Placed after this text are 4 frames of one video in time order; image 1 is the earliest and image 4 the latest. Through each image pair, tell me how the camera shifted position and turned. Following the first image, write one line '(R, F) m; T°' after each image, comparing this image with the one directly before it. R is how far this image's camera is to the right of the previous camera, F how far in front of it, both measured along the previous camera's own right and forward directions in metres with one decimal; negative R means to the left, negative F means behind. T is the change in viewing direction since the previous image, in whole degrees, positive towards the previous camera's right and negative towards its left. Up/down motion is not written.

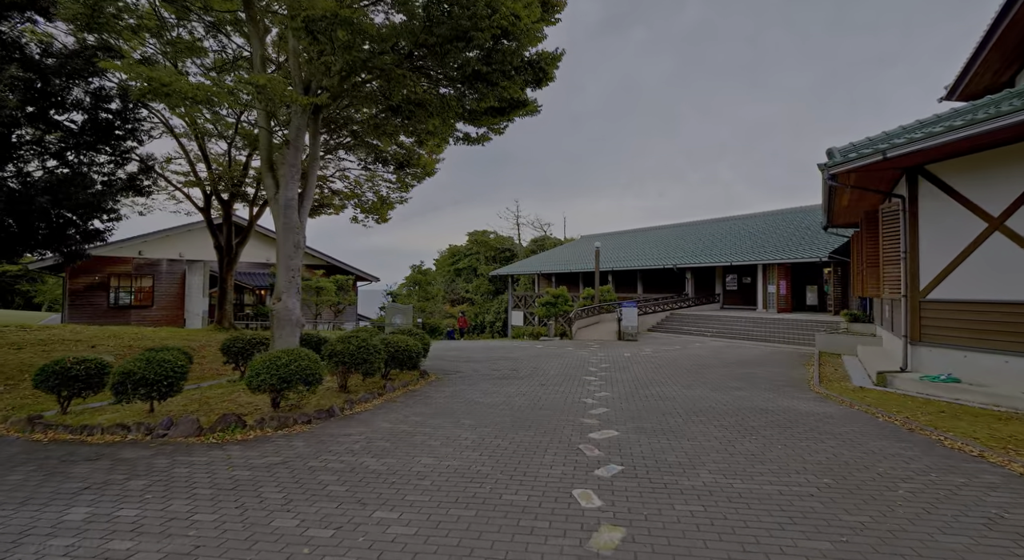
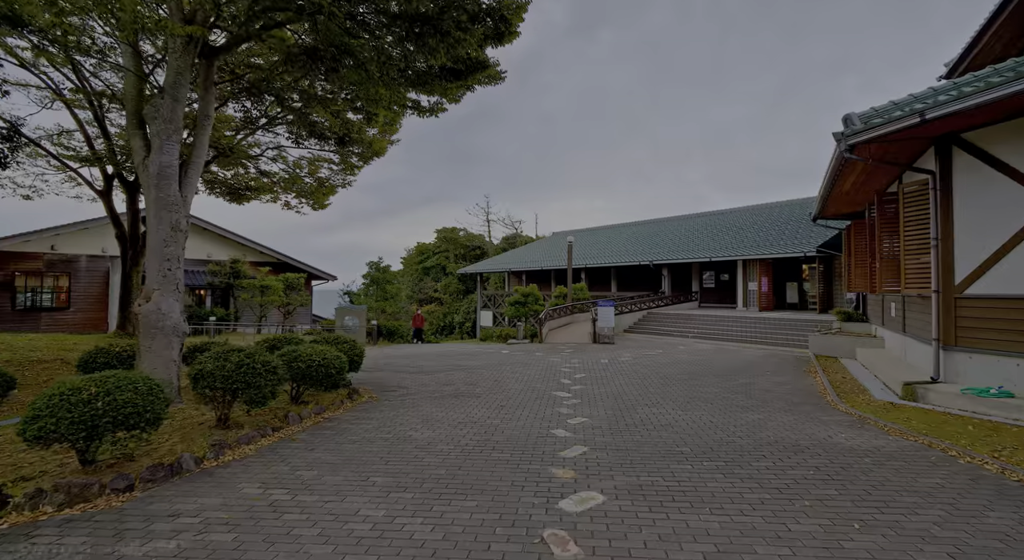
(+0.2, +1.6) m; +3°
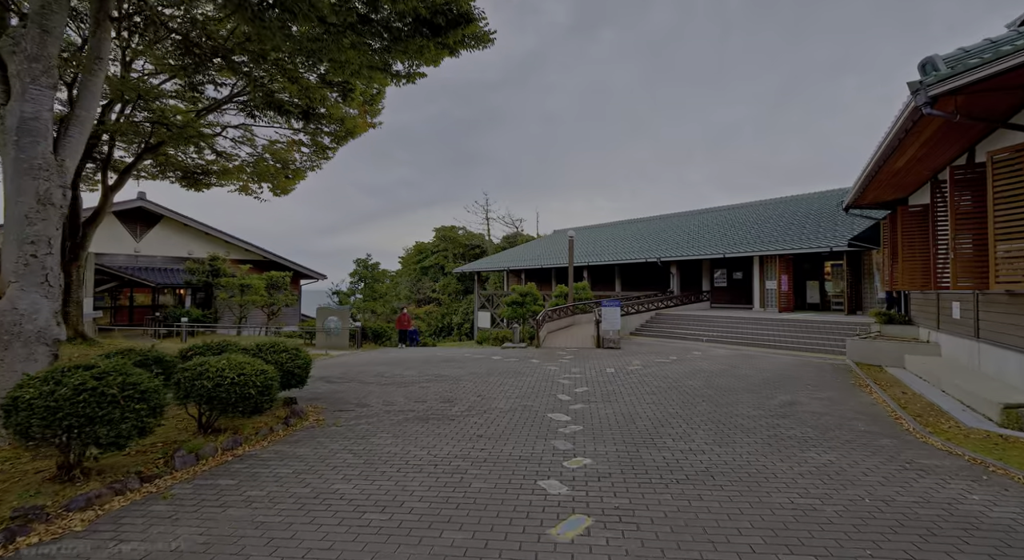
(+0.2, +1.4) m; 0°
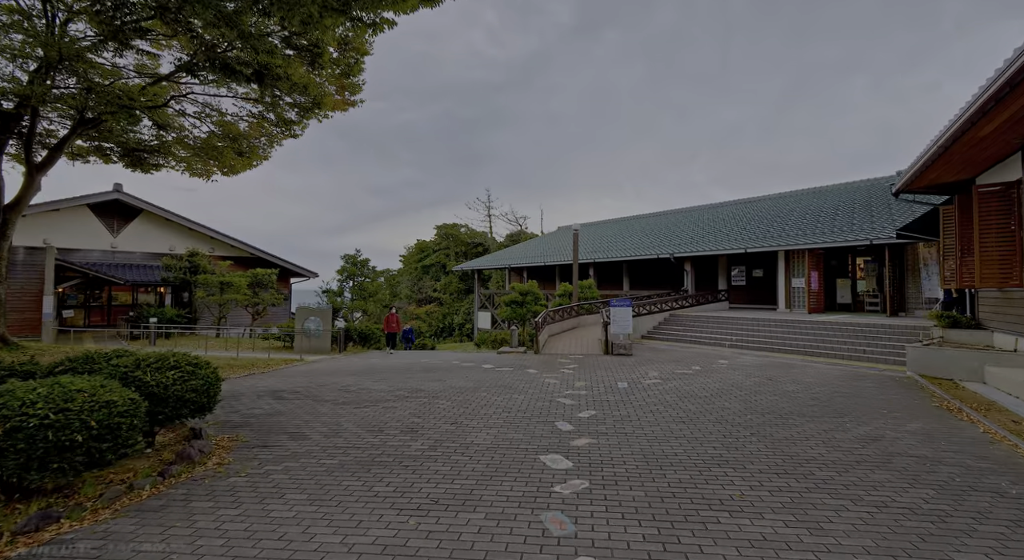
(+0.2, +1.6) m; -1°
